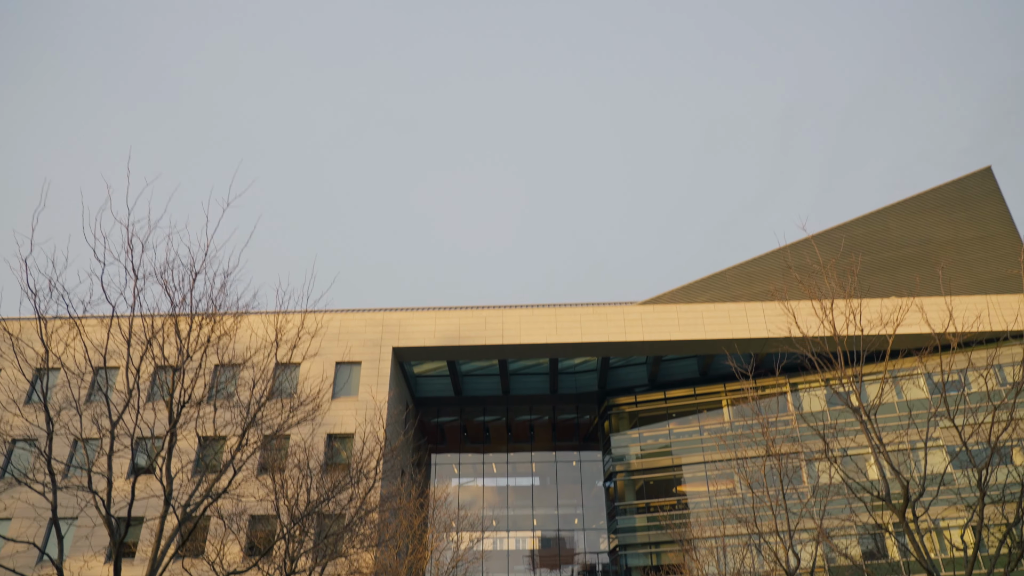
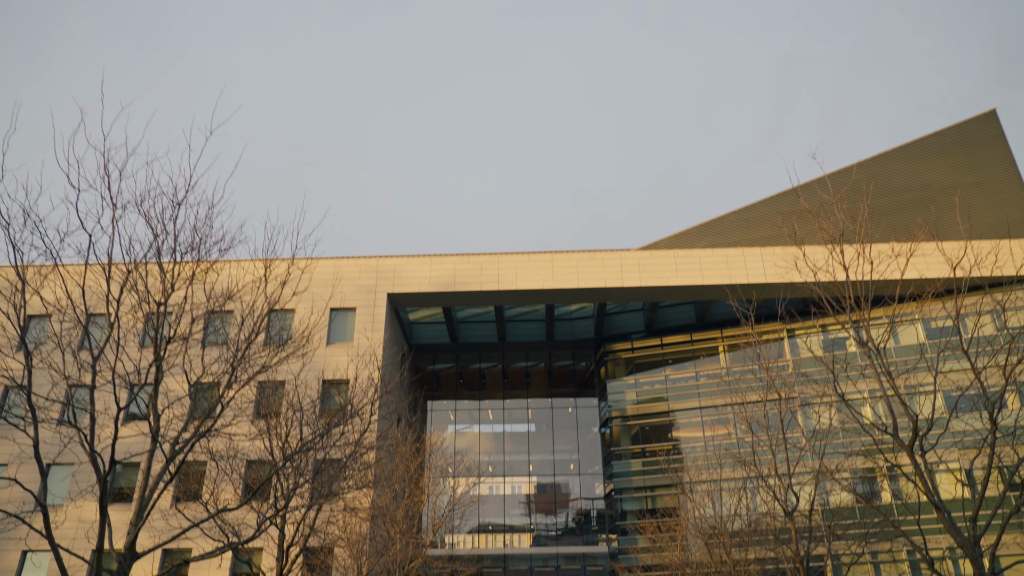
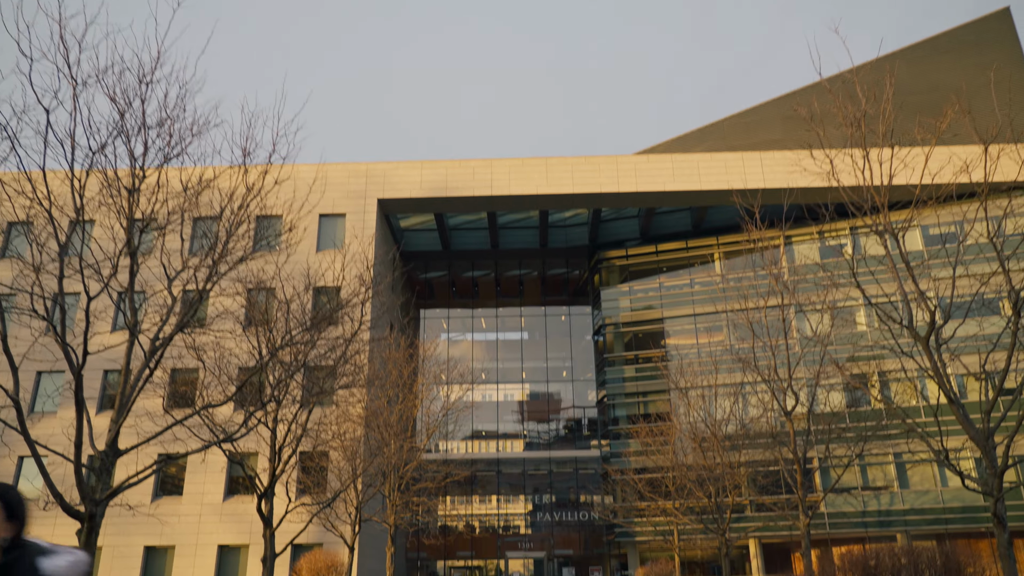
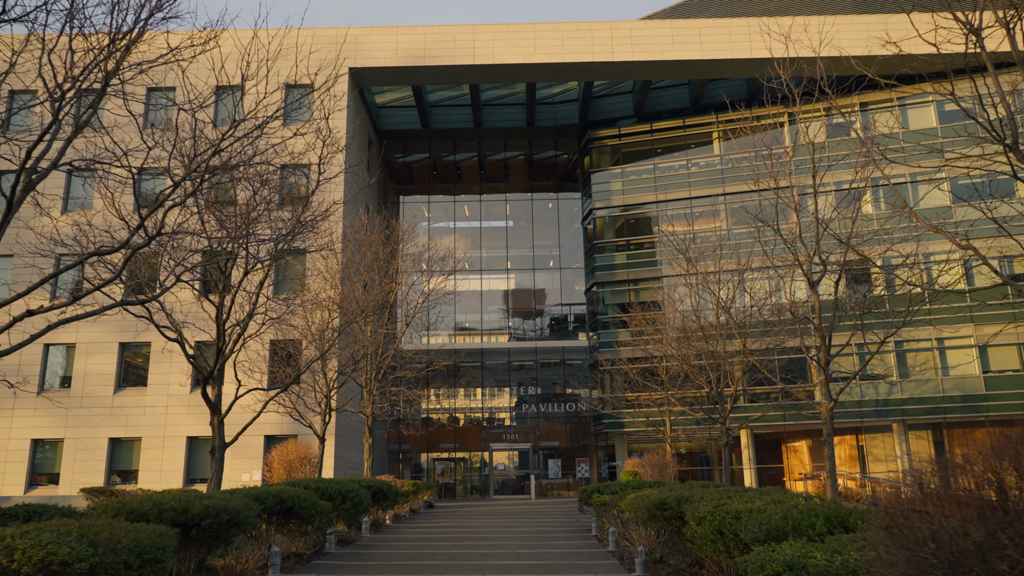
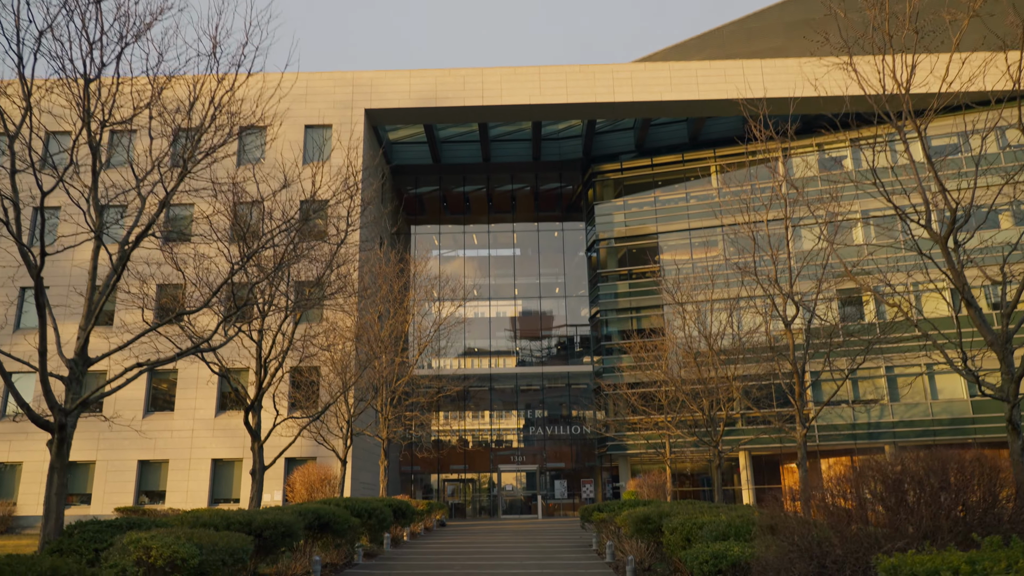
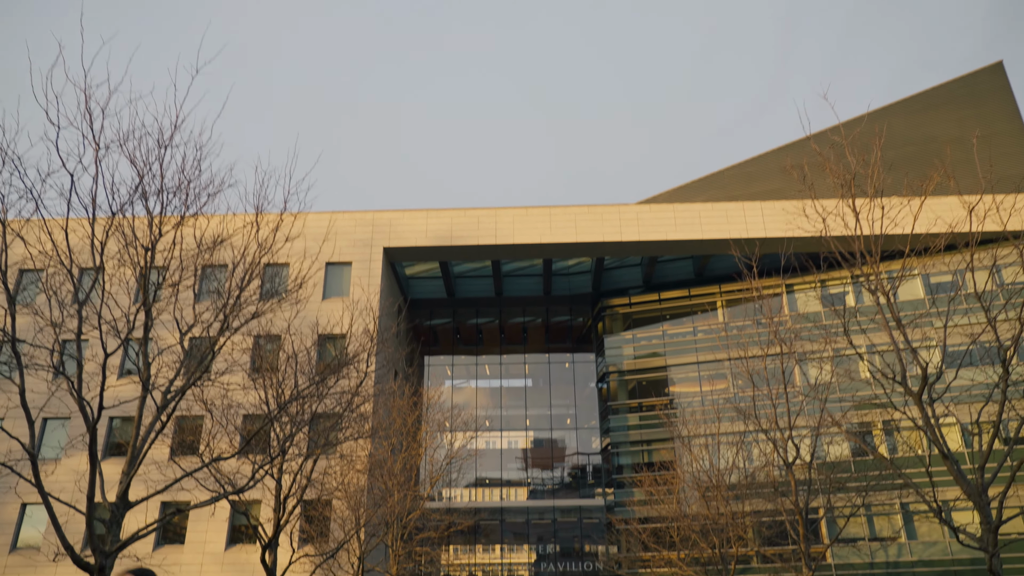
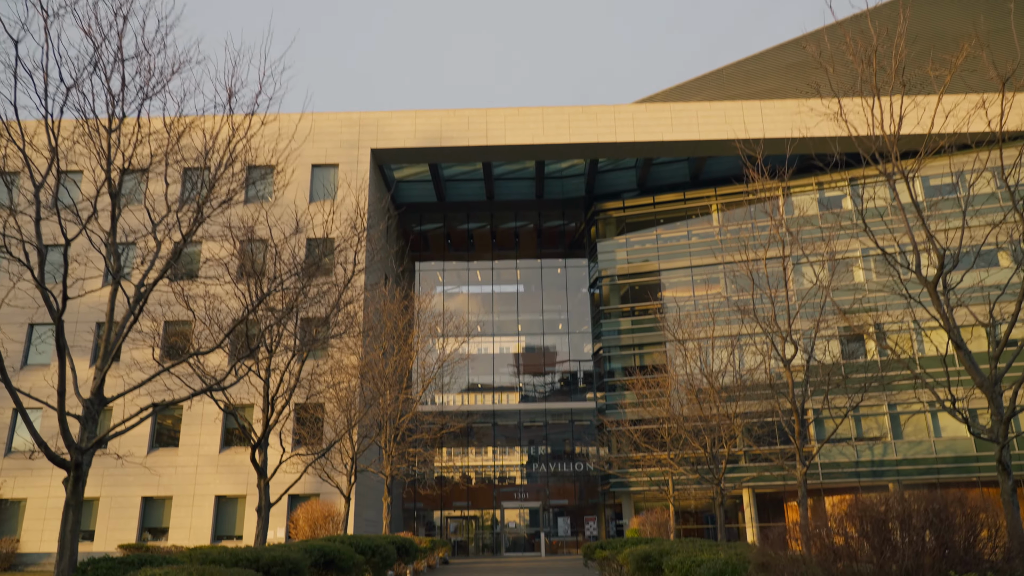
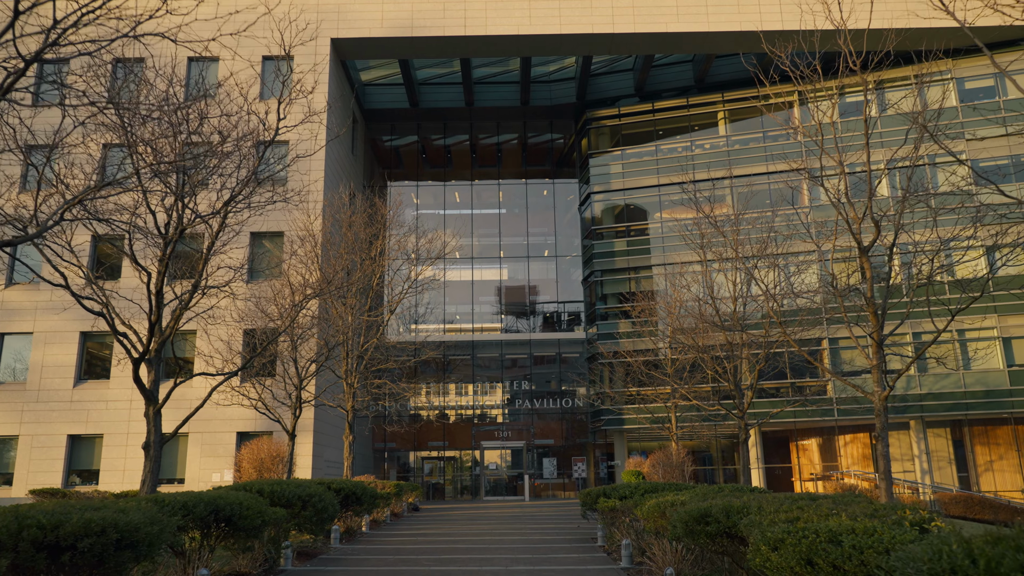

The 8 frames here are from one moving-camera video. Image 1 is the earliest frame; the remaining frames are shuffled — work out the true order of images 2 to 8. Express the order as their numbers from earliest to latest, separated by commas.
2, 6, 3, 7, 5, 4, 8
